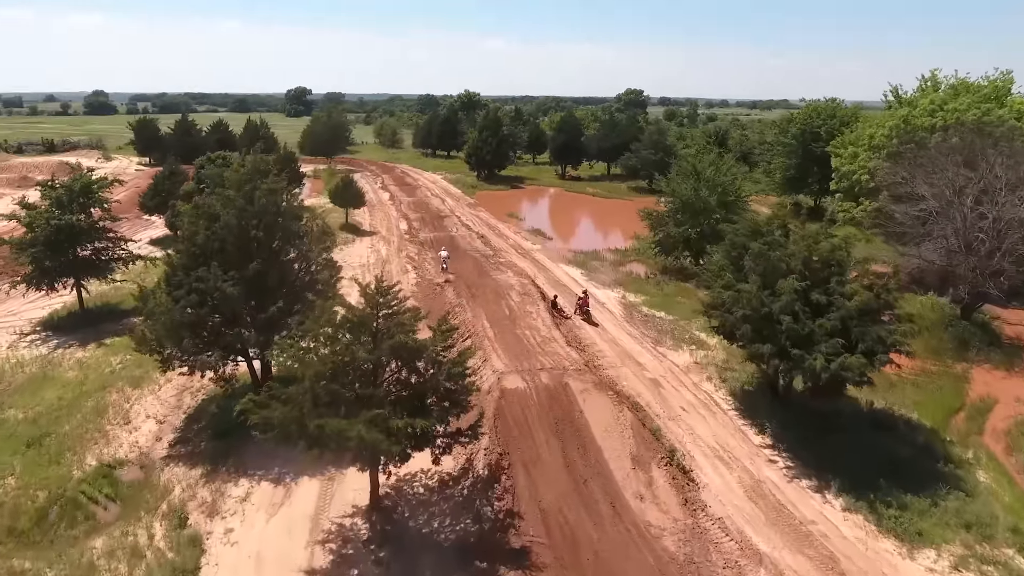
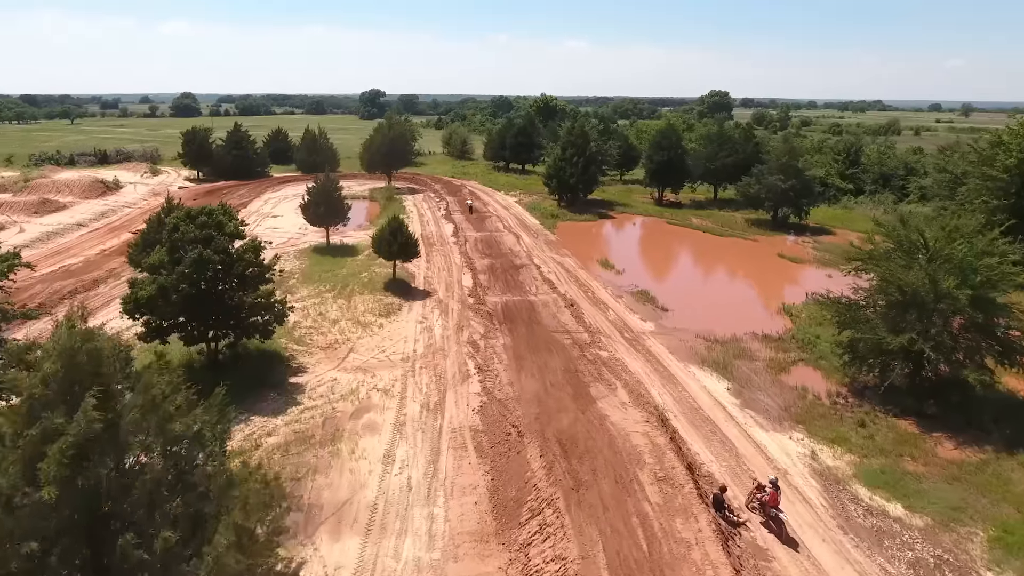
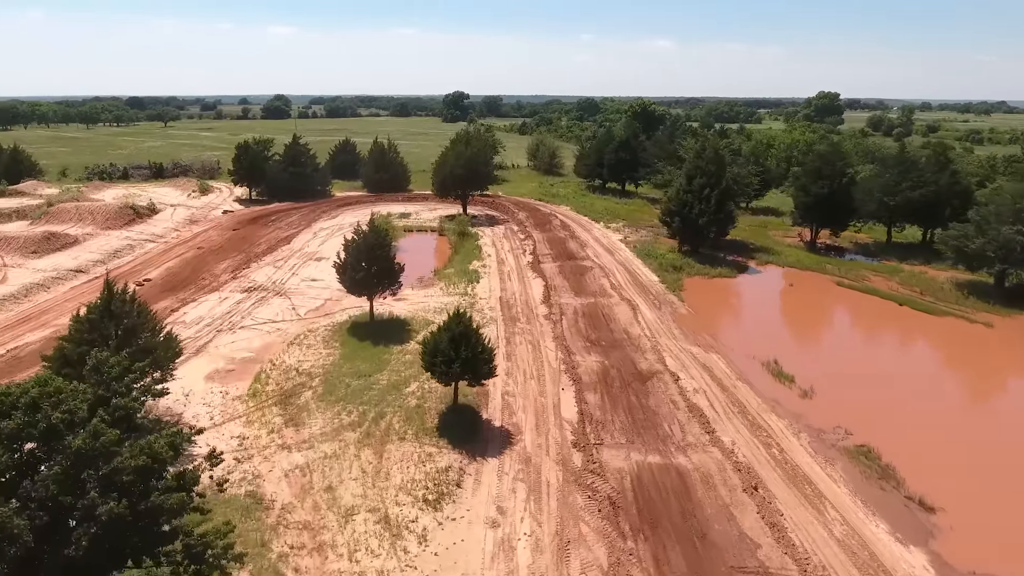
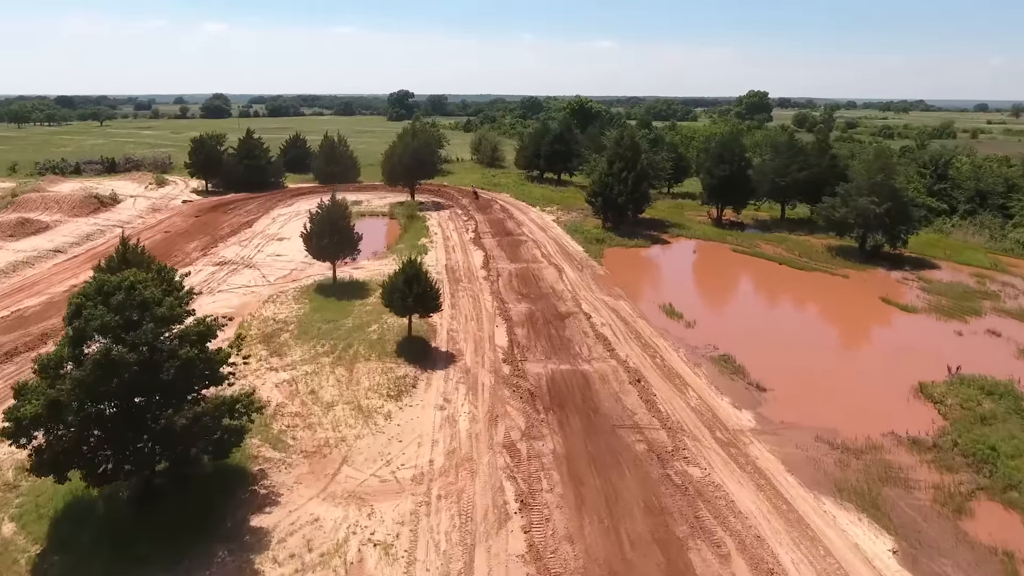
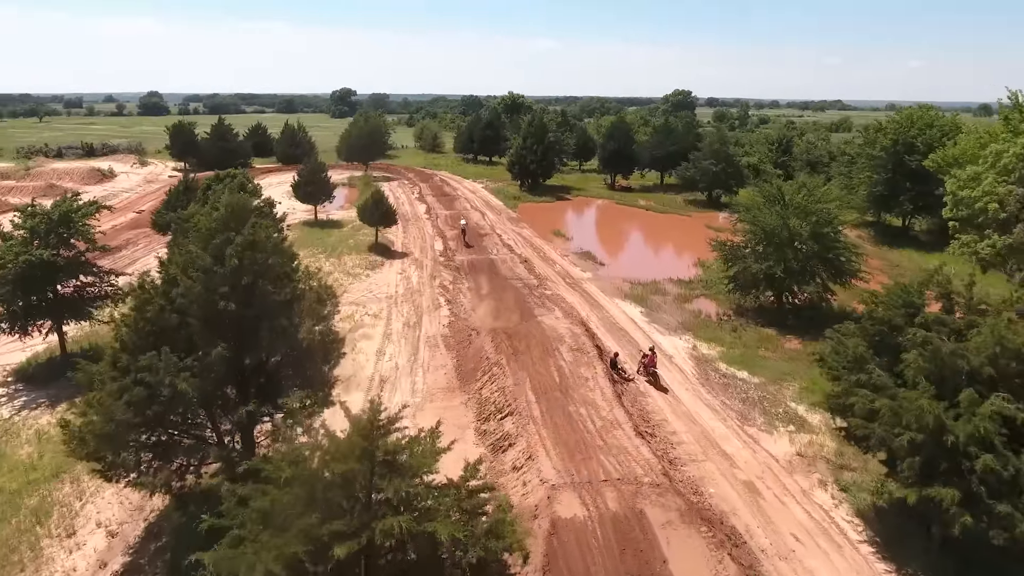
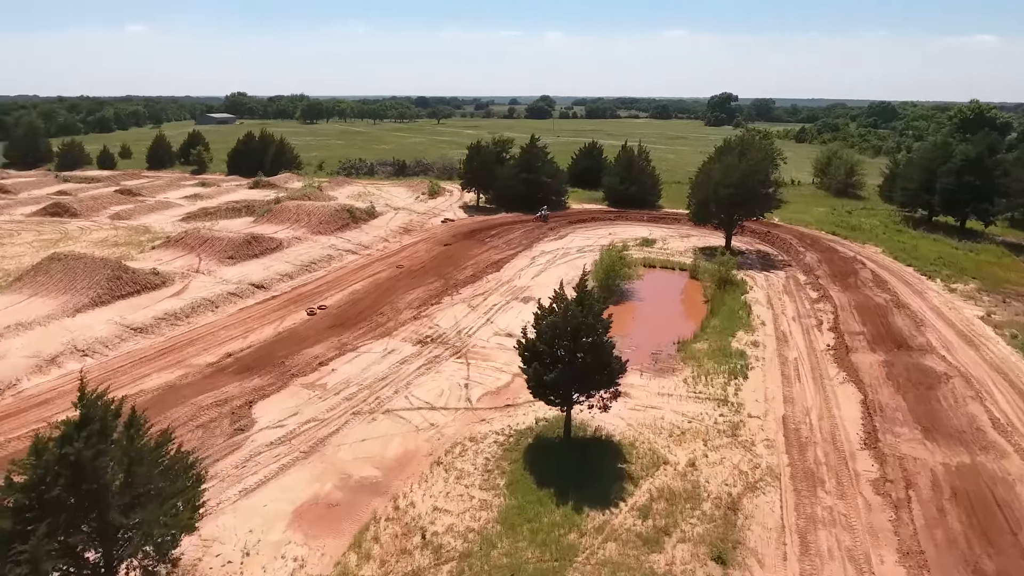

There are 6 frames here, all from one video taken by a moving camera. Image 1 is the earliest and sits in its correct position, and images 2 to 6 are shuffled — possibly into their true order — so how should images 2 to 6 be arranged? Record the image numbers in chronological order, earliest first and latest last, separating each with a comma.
5, 2, 4, 3, 6
